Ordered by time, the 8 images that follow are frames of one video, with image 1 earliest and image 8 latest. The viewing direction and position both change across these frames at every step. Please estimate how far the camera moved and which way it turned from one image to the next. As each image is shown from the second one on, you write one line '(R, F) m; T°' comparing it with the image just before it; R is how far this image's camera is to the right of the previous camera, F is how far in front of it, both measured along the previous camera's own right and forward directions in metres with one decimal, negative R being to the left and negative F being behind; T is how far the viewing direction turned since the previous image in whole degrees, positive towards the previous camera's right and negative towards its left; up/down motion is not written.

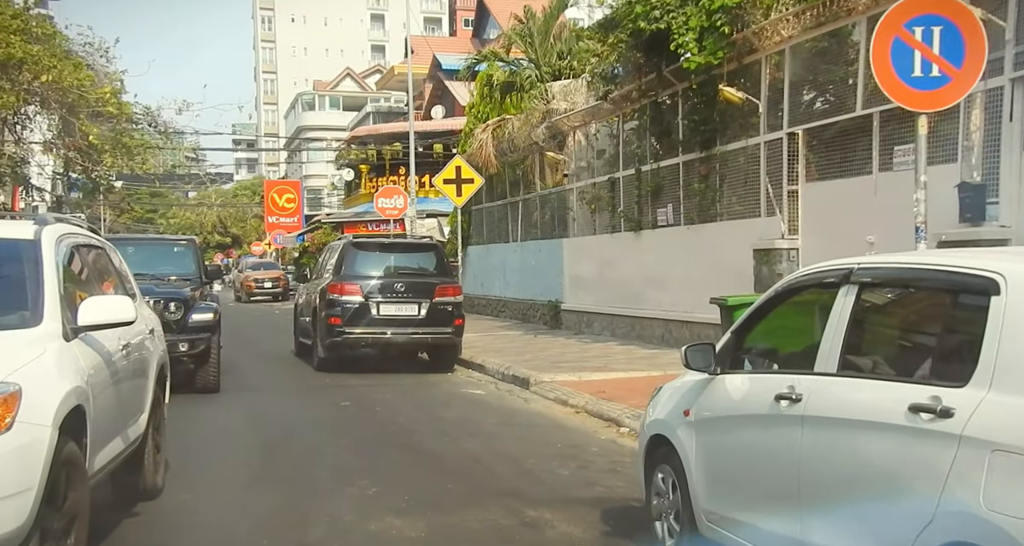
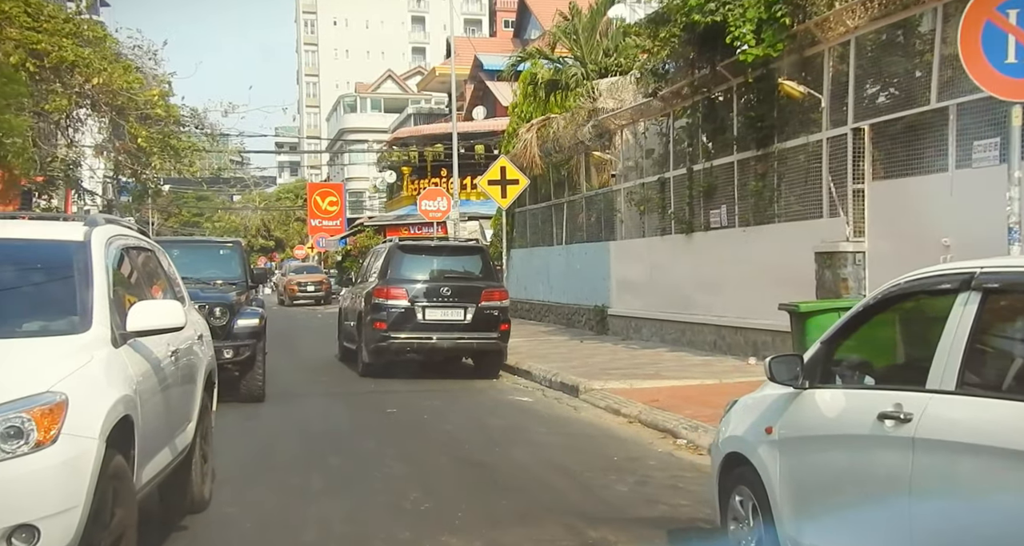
(-0.1, +0.3) m; -2°
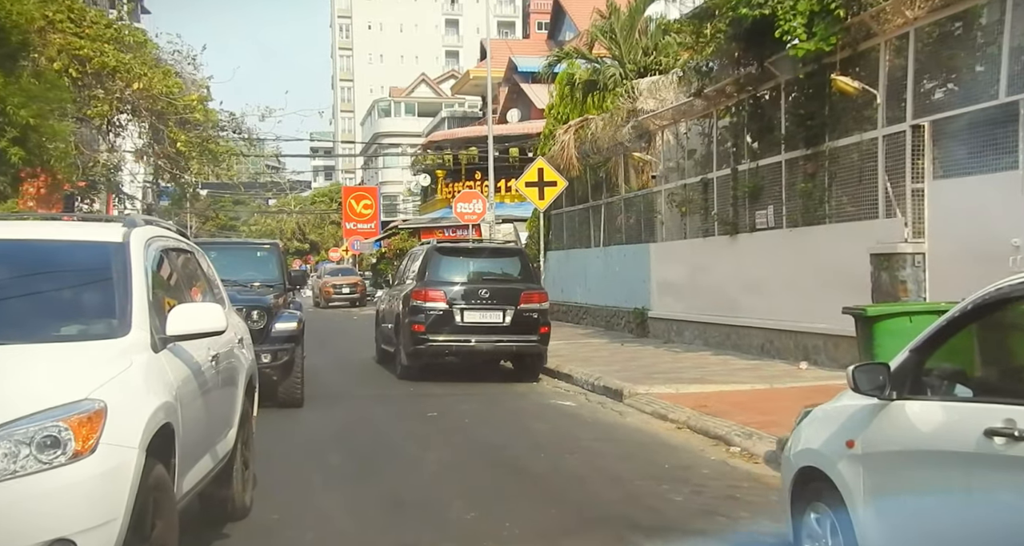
(-0.1, +0.2) m; -2°
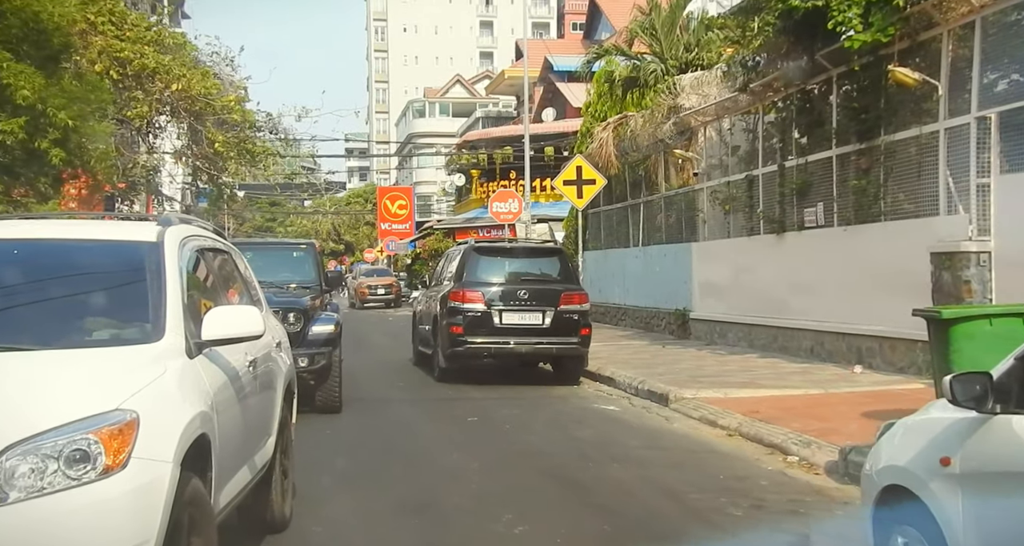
(-0.1, +0.3) m; -2°
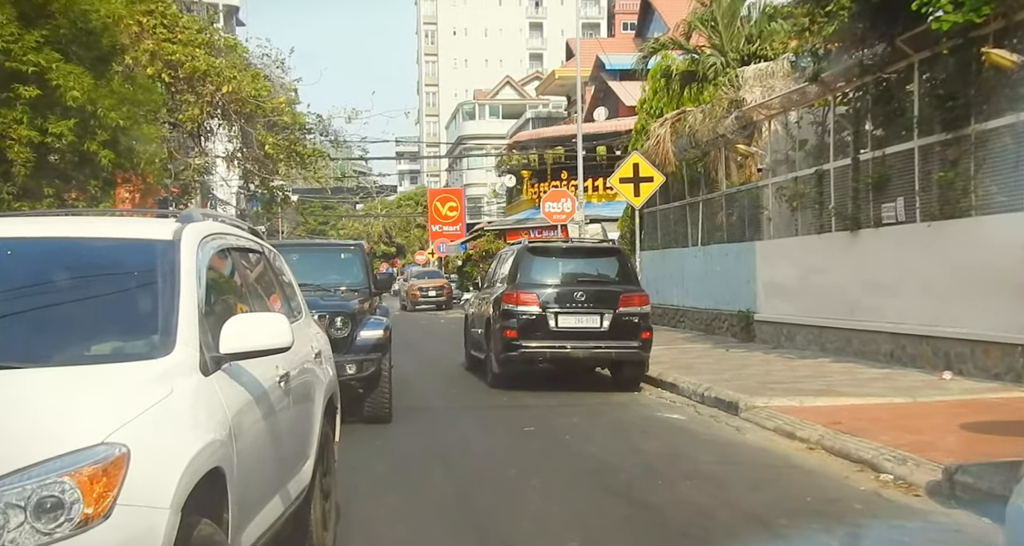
(-0.1, +0.6) m; -3°
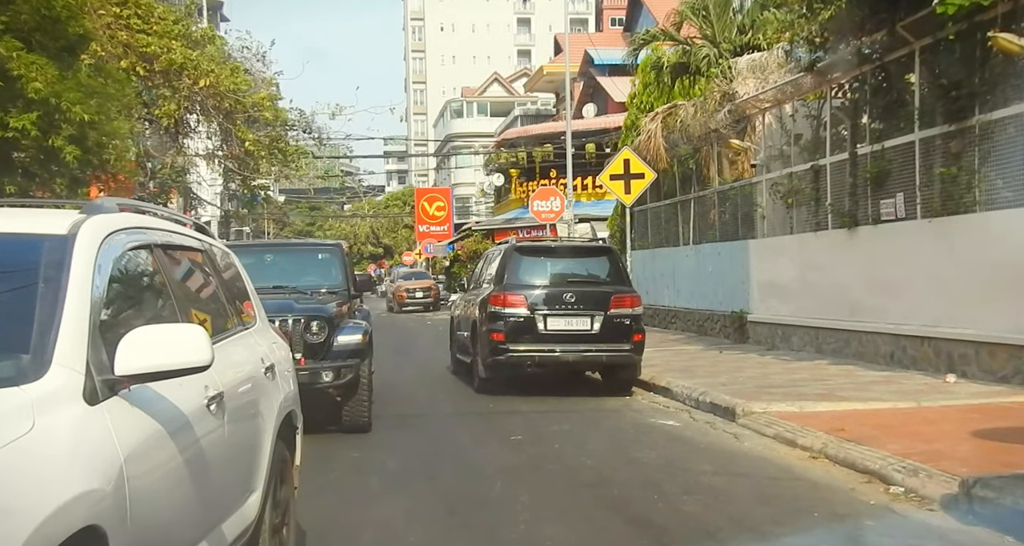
(0.0, +0.5) m; +1°
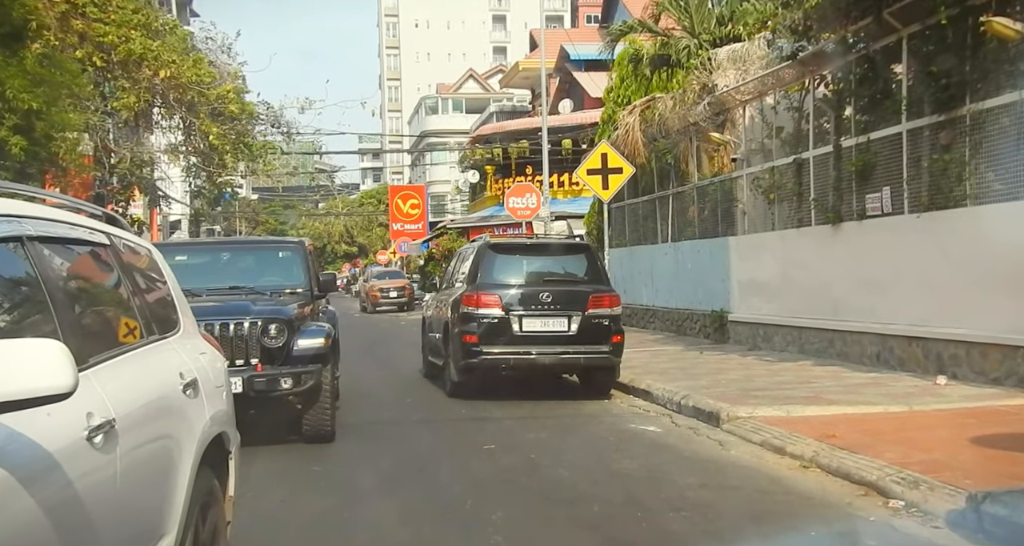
(0.0, +0.5) m; +1°
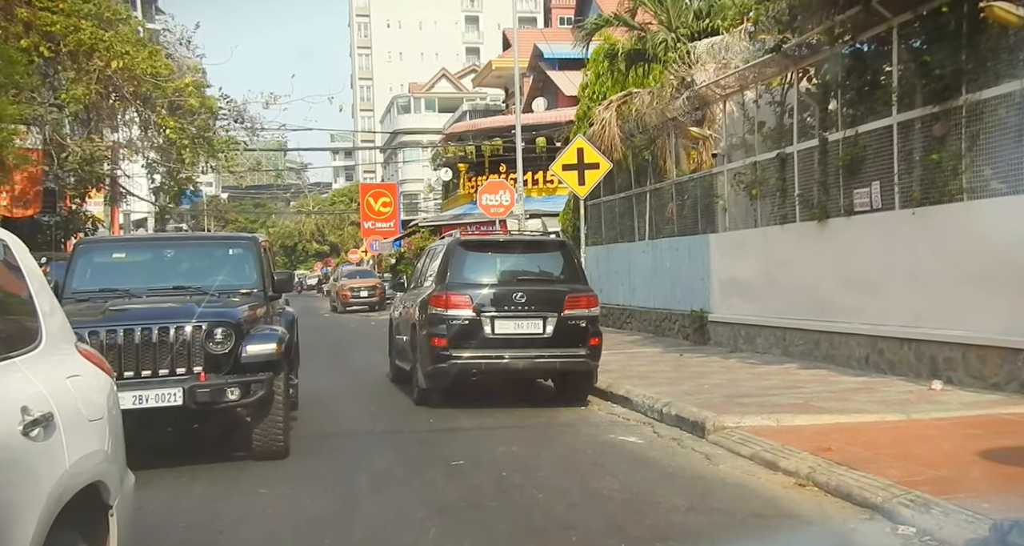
(0.0, +0.7) m; +2°
